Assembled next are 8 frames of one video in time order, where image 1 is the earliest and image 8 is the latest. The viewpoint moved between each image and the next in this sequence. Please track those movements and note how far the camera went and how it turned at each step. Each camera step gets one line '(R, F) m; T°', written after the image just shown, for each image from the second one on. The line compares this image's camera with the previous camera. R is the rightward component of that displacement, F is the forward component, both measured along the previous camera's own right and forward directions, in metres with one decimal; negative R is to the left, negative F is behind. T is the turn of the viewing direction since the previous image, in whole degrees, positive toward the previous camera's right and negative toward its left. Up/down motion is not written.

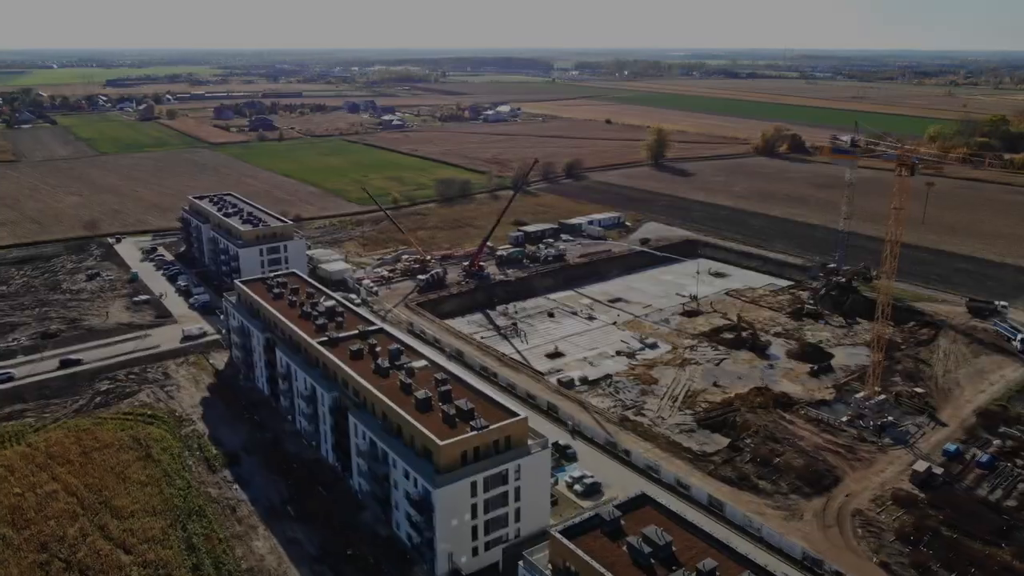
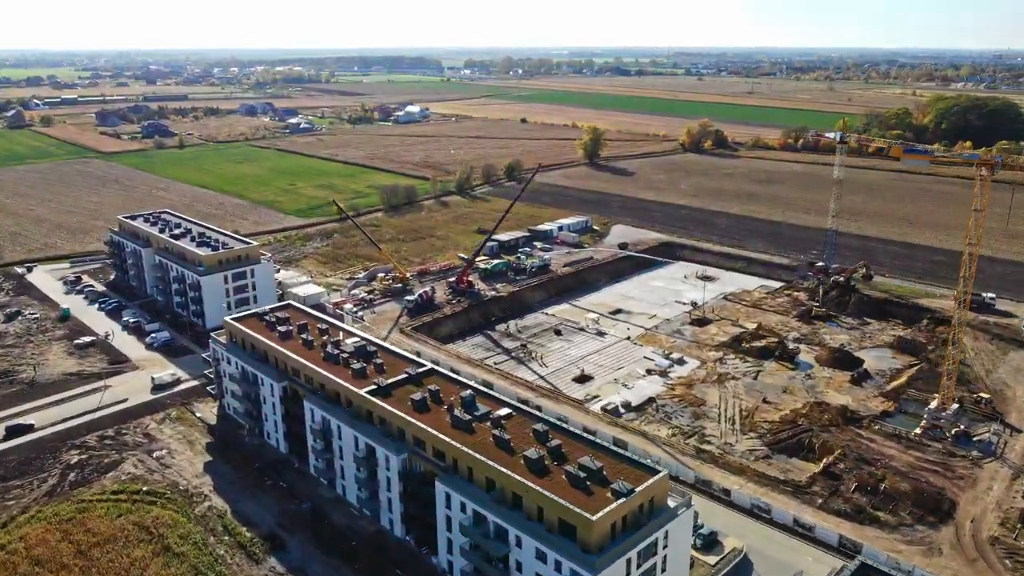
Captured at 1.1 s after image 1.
(-9.1, +6.1) m; +8°
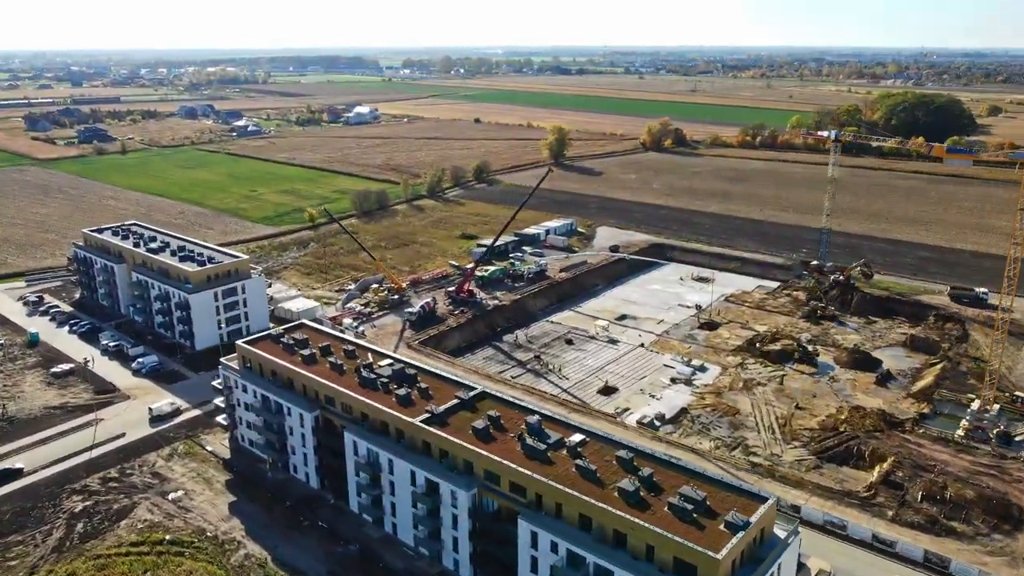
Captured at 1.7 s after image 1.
(-5.4, +2.7) m; +5°
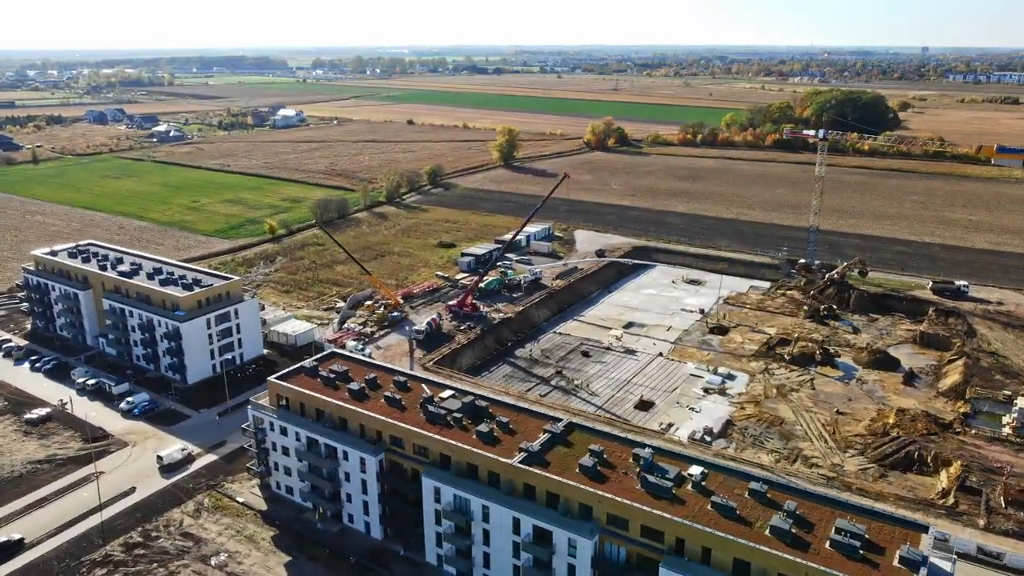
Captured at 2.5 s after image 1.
(-7.3, +3.4) m; +7°
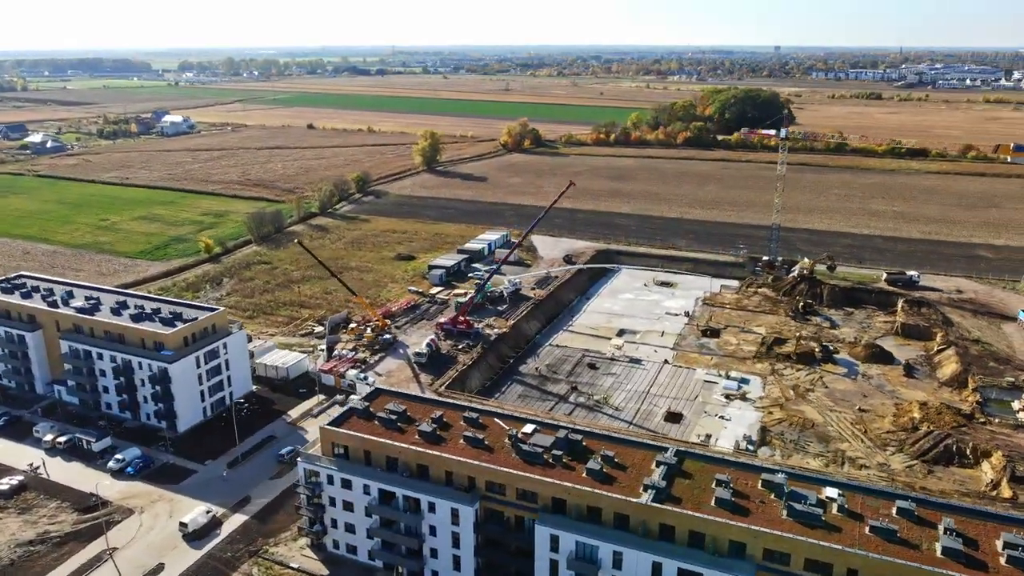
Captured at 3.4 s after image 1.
(-8.4, +3.3) m; +9°
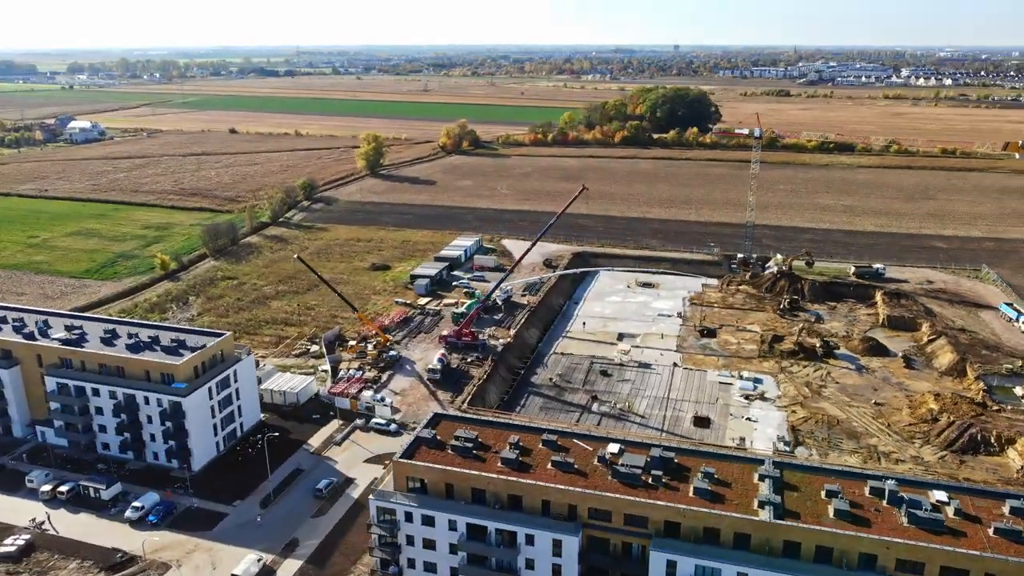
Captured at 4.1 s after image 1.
(-6.7, +2.1) m; +7°
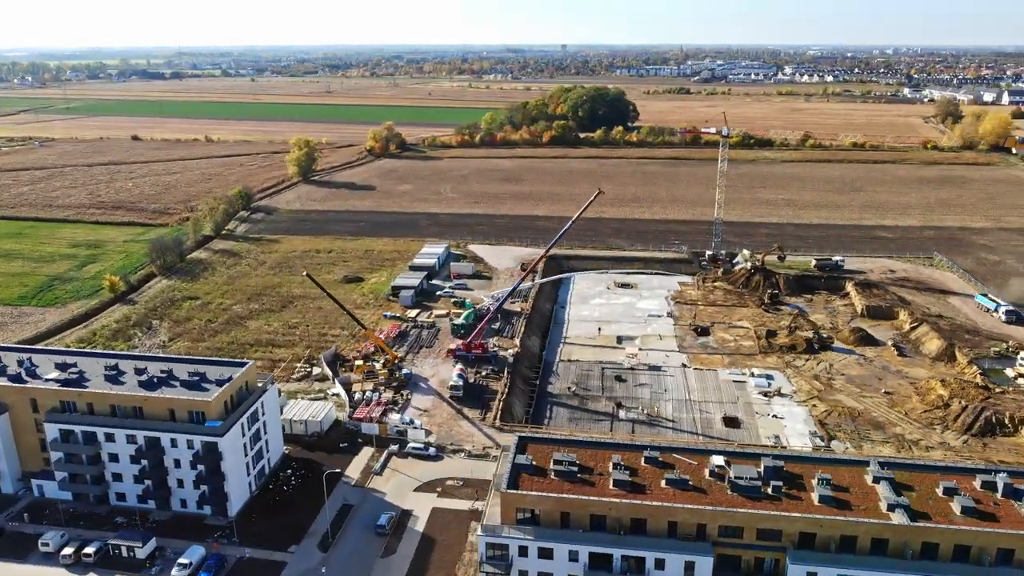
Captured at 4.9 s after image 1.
(-7.7, +2.1) m; +8°
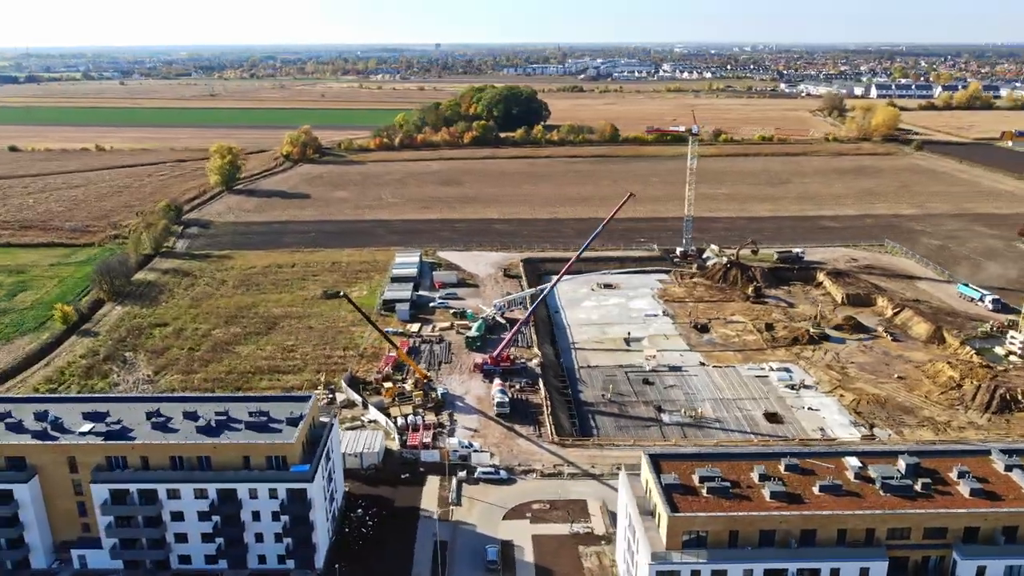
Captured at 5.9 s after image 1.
(-9.4, +2.5) m; +9°
